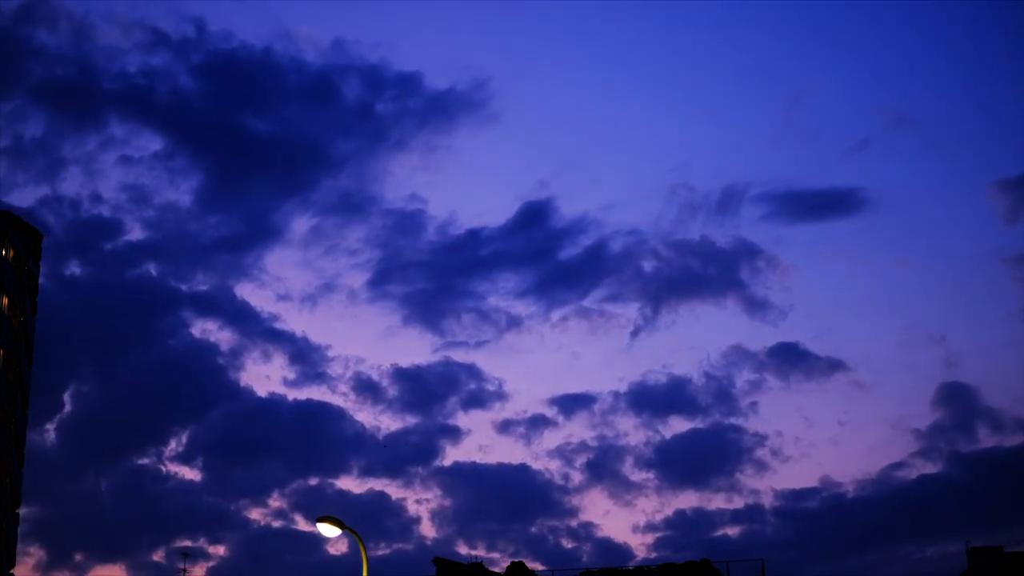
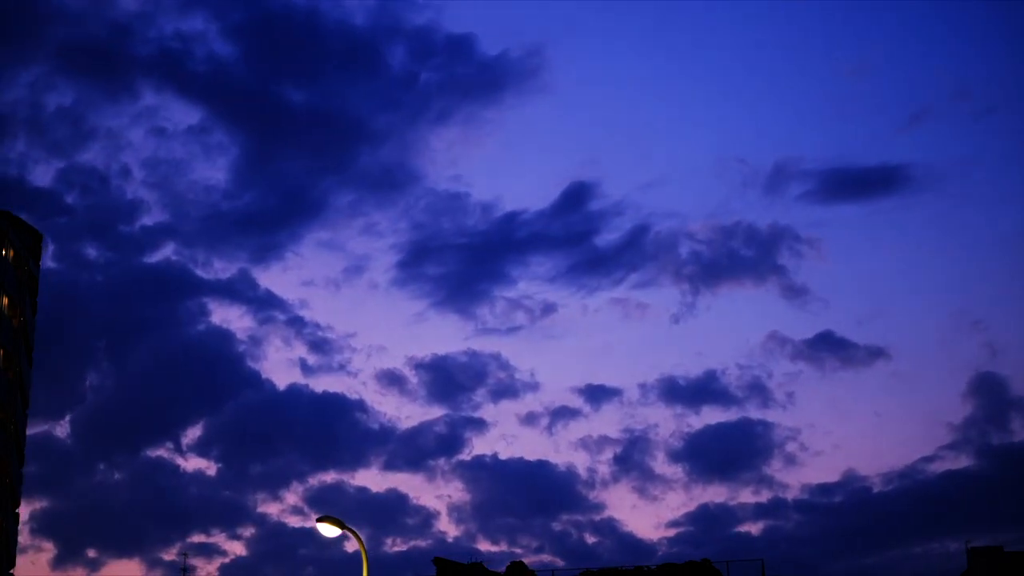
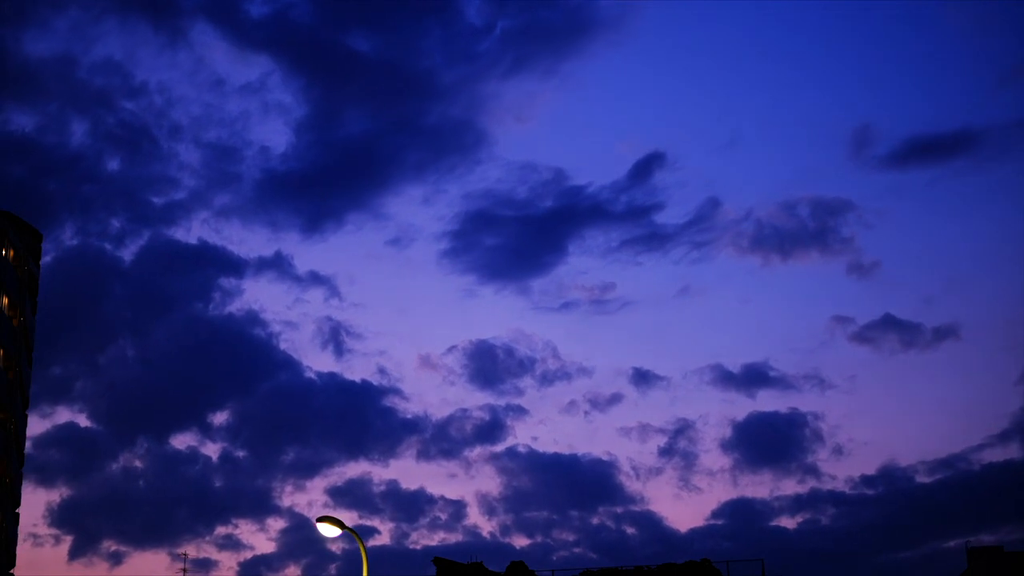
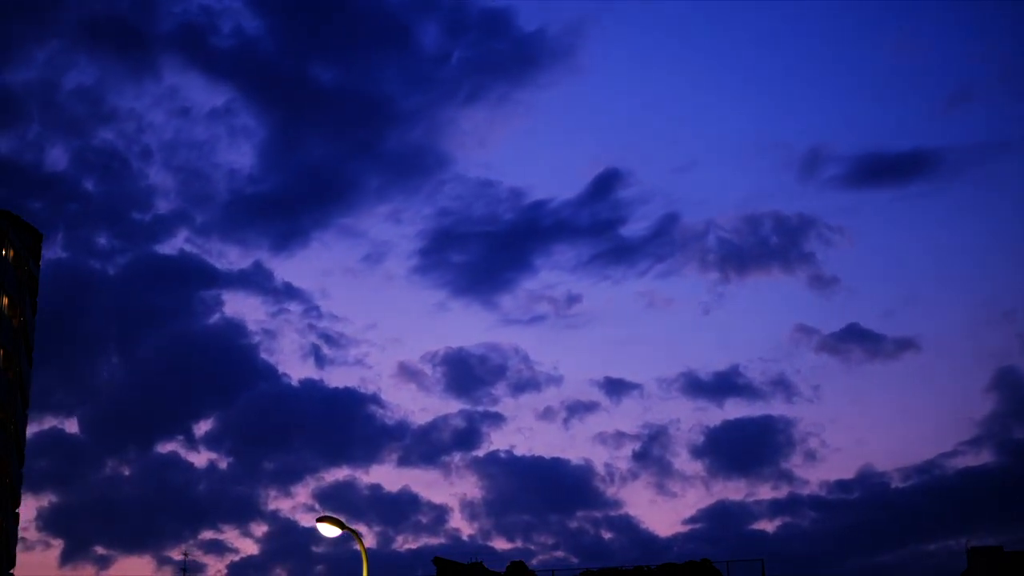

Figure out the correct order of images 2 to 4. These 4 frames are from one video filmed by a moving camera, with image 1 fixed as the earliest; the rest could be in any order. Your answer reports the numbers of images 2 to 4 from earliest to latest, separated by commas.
2, 4, 3
